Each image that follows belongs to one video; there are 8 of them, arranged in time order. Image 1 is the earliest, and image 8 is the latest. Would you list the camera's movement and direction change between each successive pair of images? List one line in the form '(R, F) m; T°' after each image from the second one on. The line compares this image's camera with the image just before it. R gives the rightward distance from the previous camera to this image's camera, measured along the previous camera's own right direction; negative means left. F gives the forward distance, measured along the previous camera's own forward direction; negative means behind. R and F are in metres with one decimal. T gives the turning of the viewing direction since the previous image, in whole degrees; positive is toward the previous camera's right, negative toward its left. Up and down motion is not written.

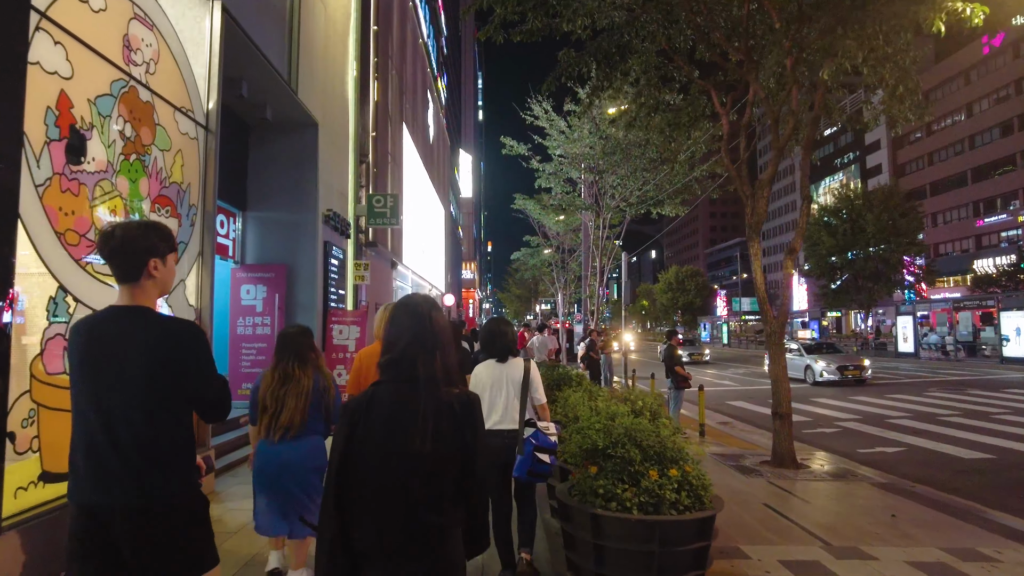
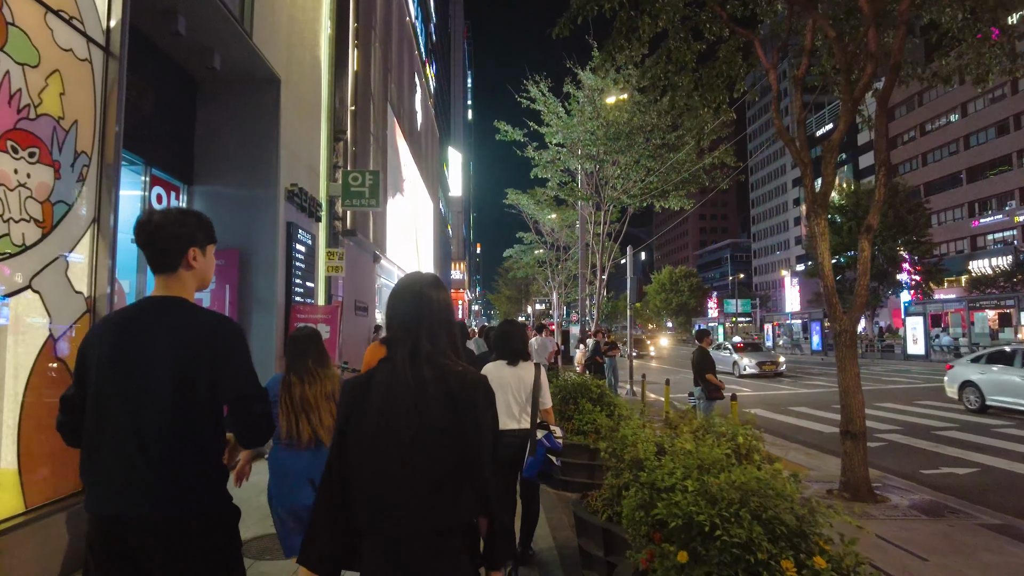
(-0.2, +1.7) m; +1°
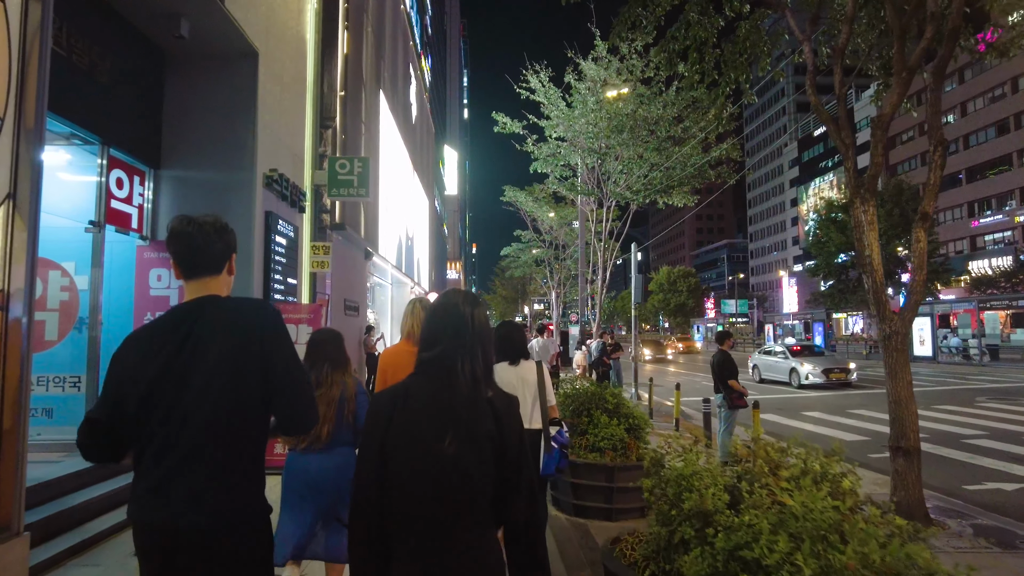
(-0.1, +0.8) m; 0°
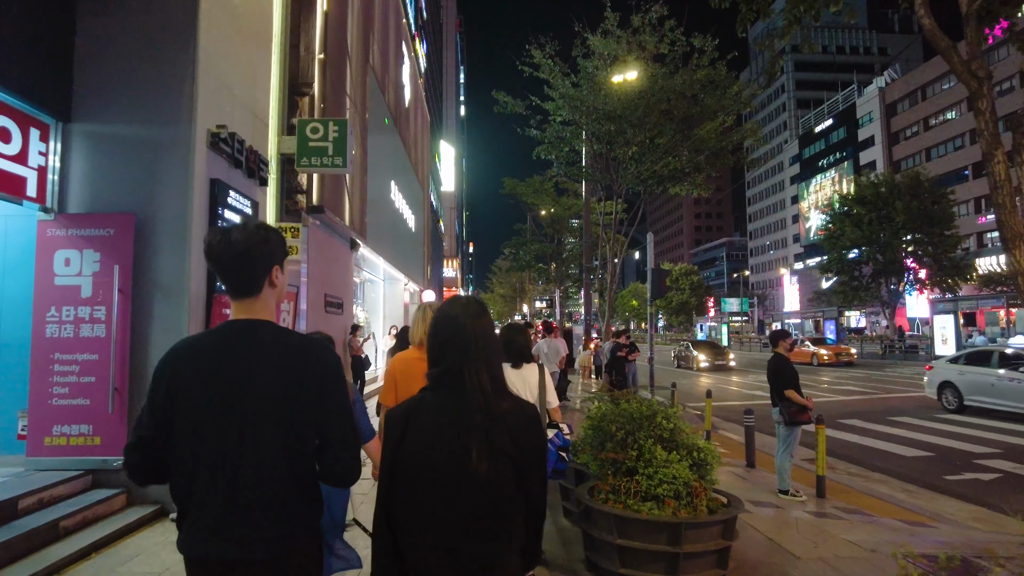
(-0.1, +1.7) m; 0°
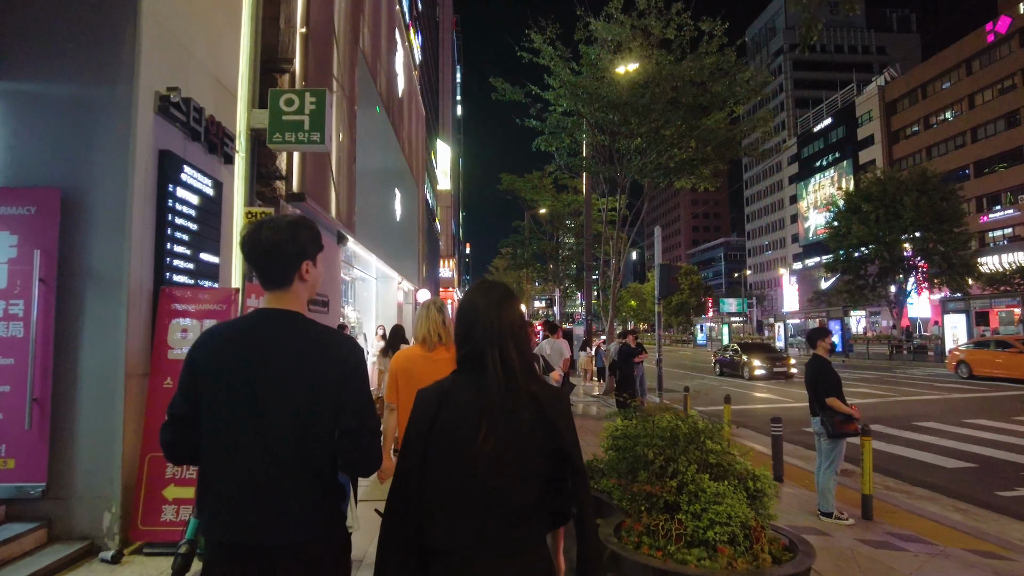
(0.0, +0.9) m; 0°
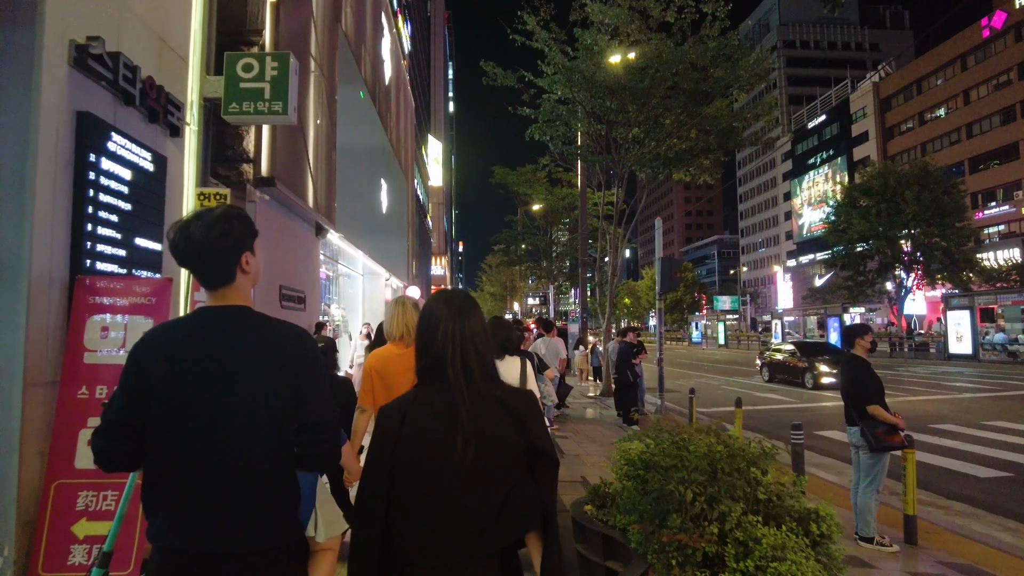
(0.0, +0.9) m; +1°
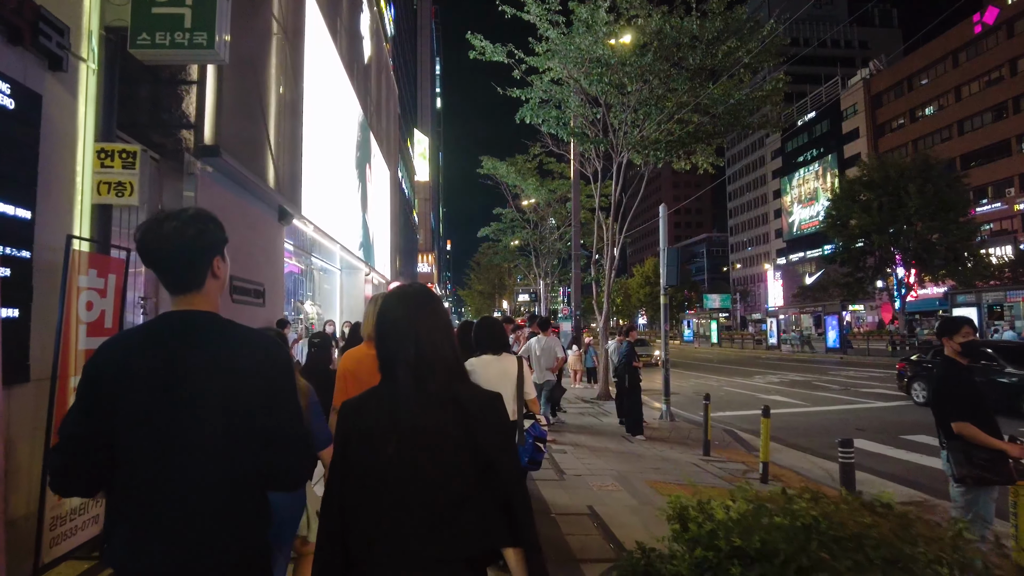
(0.0, +1.3) m; +1°
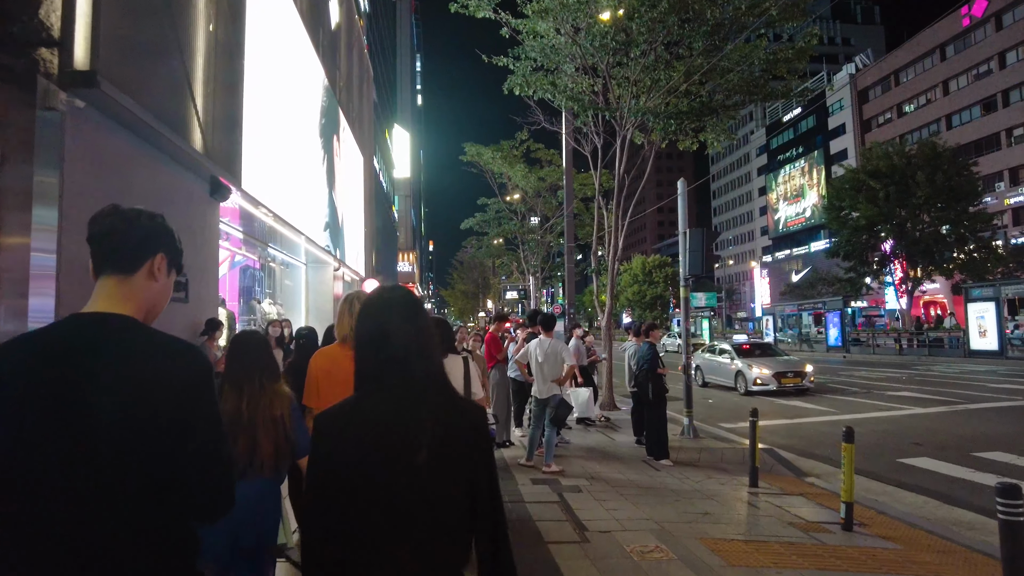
(-0.1, +2.1) m; +1°
